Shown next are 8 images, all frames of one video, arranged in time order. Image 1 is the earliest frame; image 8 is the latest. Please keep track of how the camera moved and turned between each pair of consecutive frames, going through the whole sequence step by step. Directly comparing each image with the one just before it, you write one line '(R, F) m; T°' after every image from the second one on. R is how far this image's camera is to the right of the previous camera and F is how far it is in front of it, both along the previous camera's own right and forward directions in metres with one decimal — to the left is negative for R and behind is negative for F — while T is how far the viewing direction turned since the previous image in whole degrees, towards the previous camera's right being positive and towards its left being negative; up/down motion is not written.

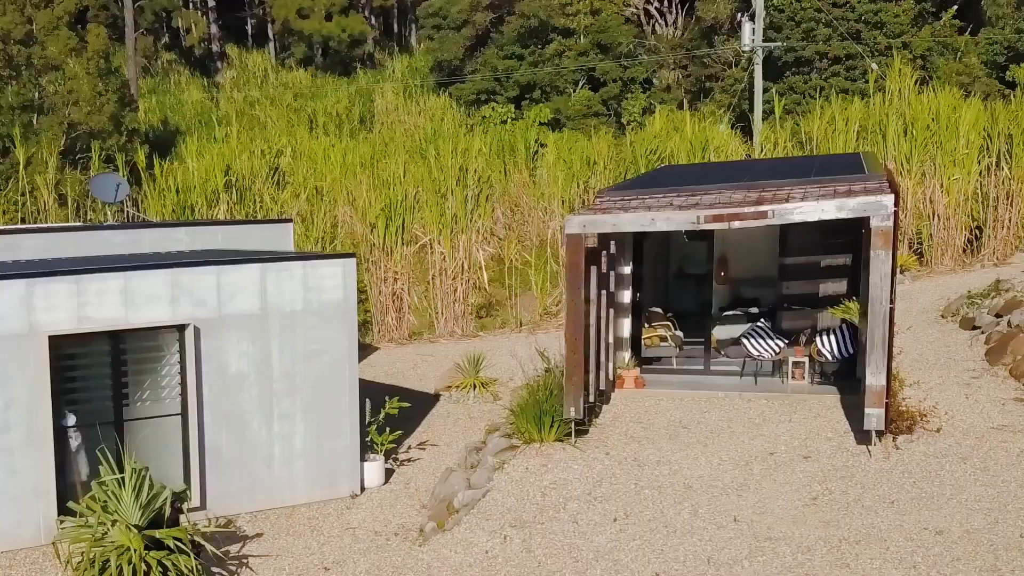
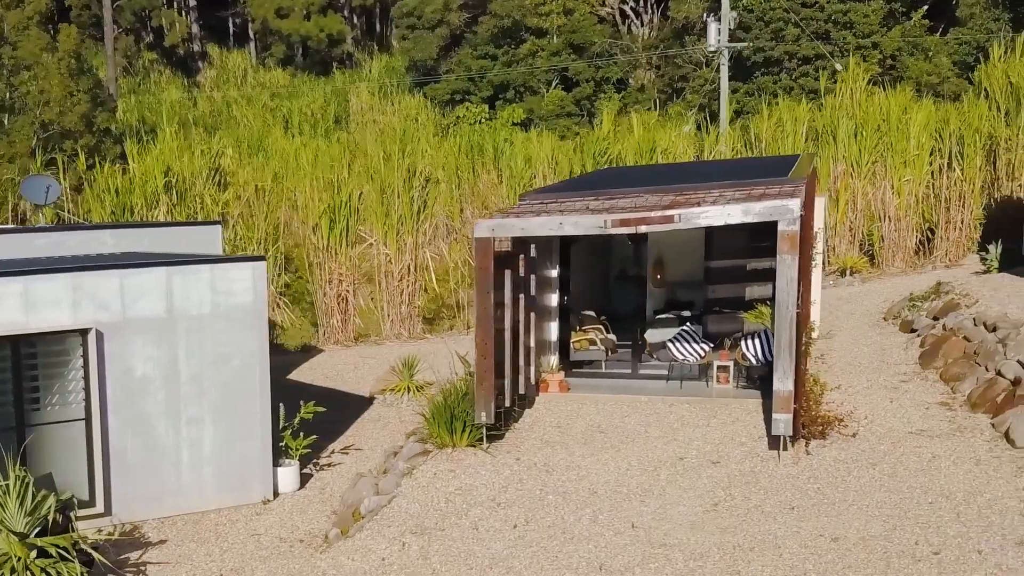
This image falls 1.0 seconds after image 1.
(+0.5, +0.1) m; 0°
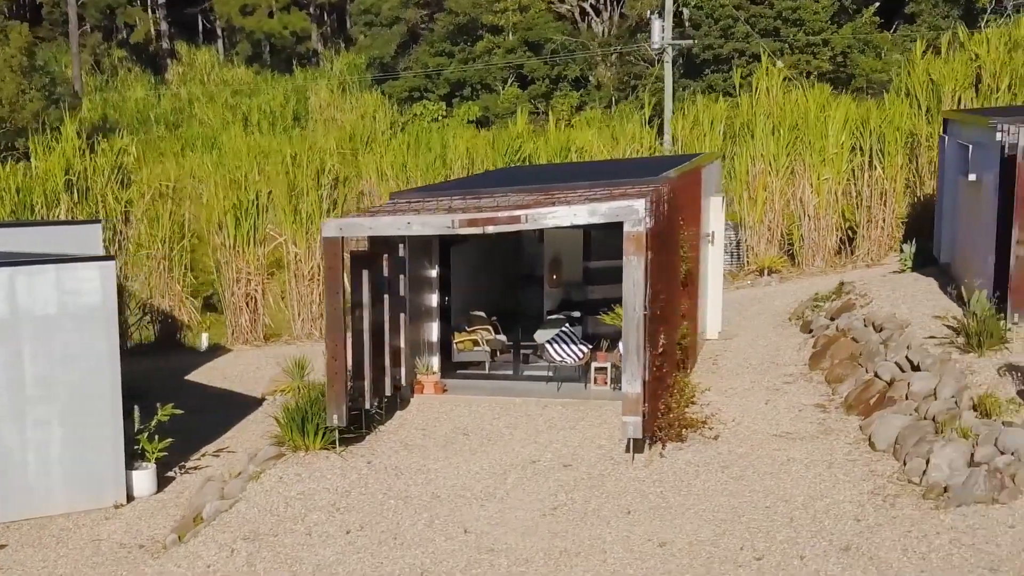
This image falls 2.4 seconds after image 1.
(+0.8, +0.1) m; 0°
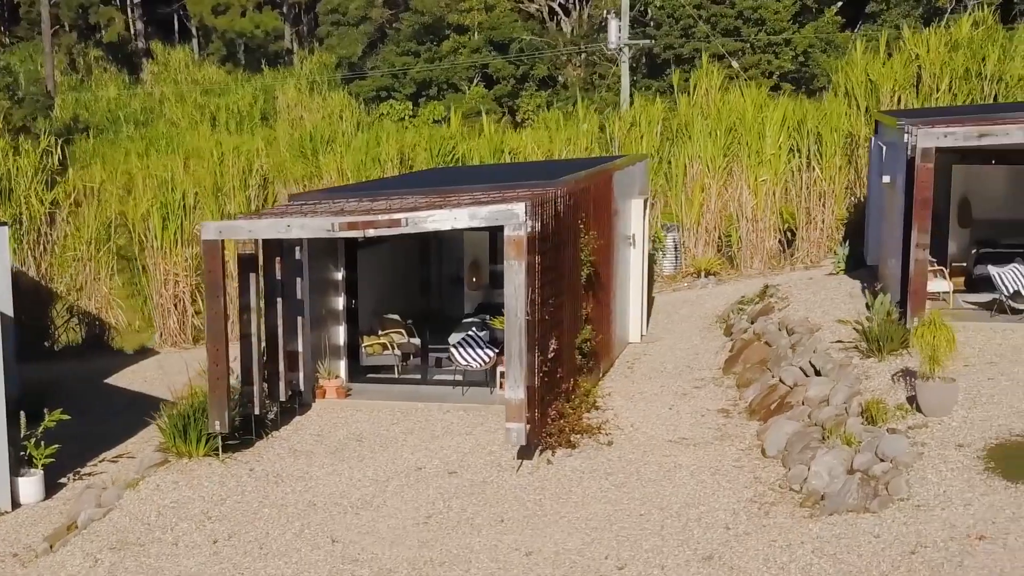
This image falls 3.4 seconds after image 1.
(+0.6, +0.1) m; 0°
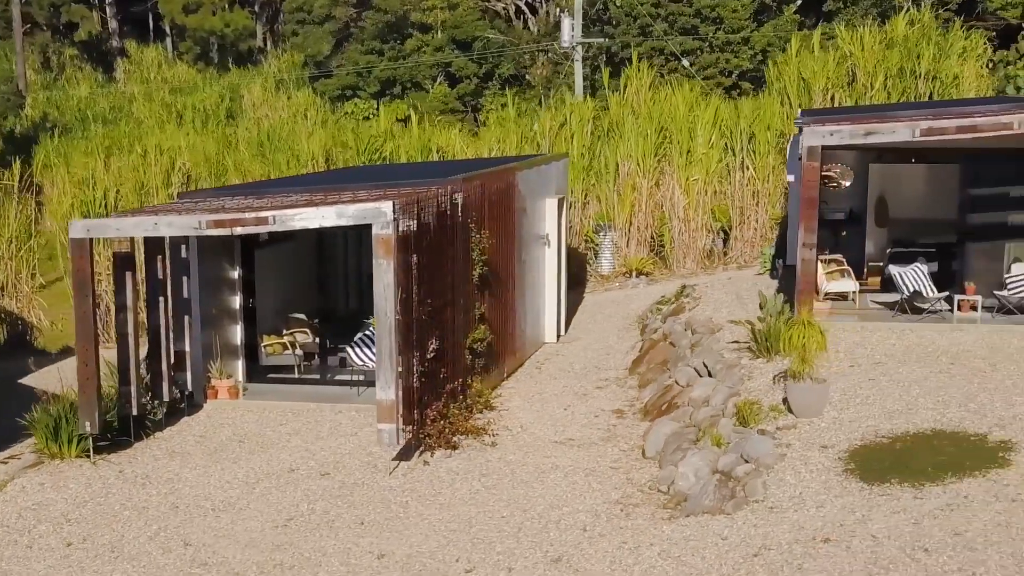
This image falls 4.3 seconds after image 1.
(+0.7, +0.1) m; 0°
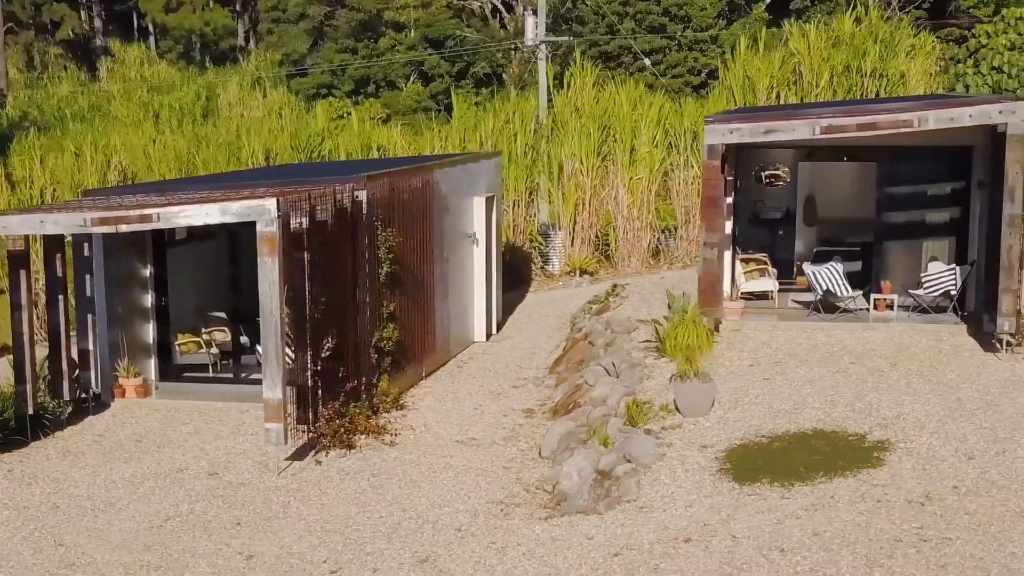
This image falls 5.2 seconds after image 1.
(+0.6, +0.1) m; 0°
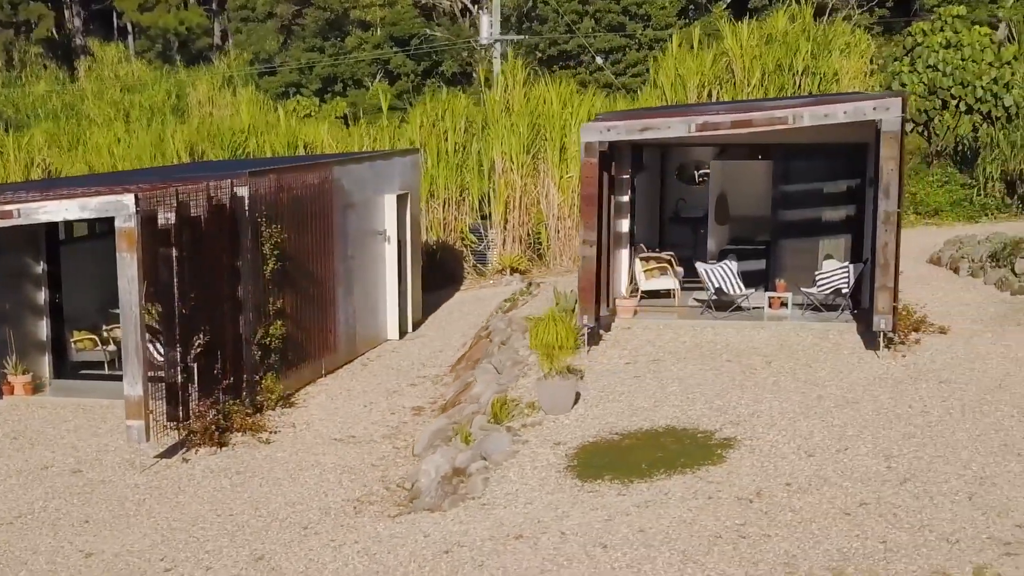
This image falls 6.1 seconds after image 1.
(+0.7, 0.0) m; 0°
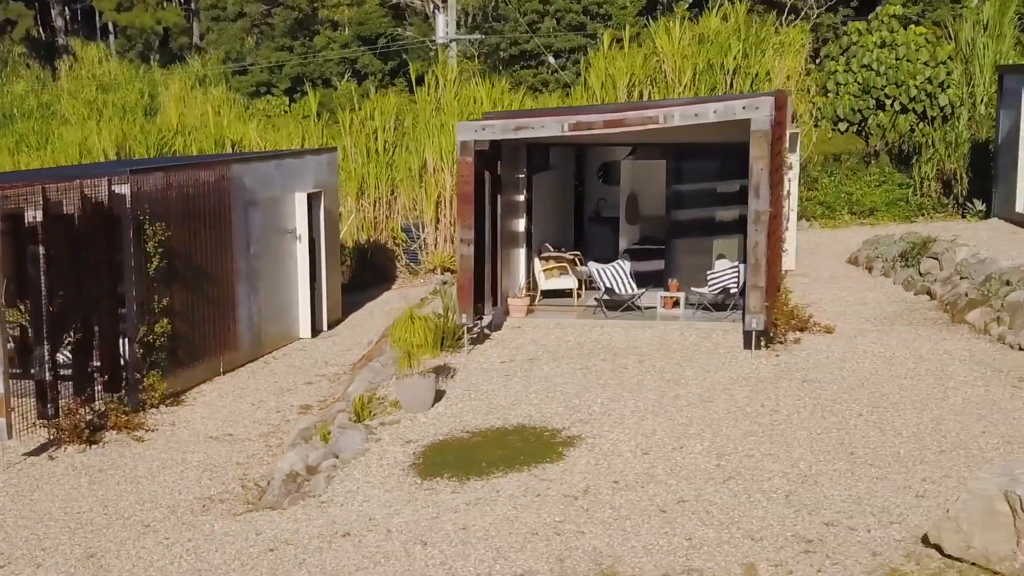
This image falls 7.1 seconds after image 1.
(+0.8, 0.0) m; 0°
